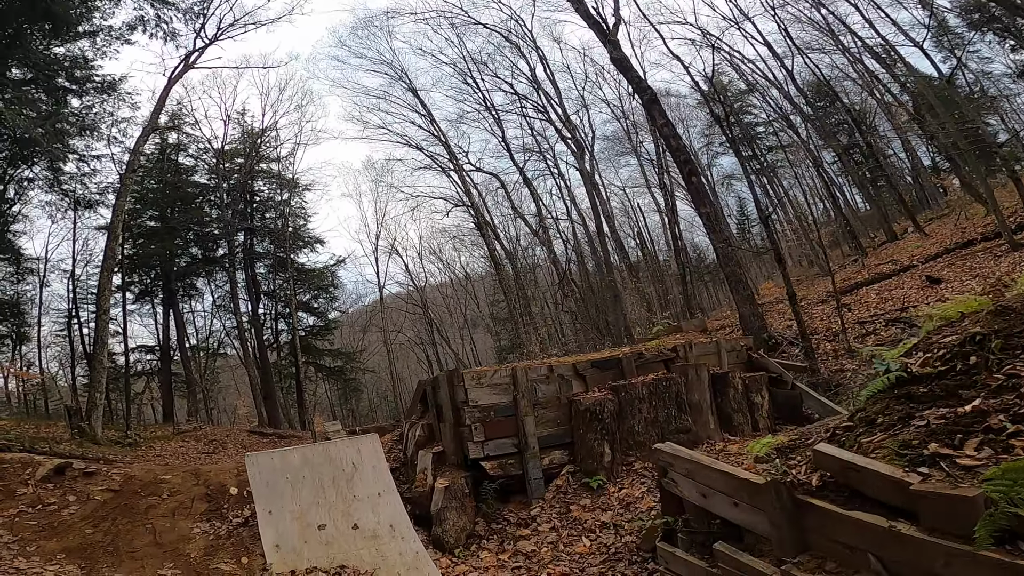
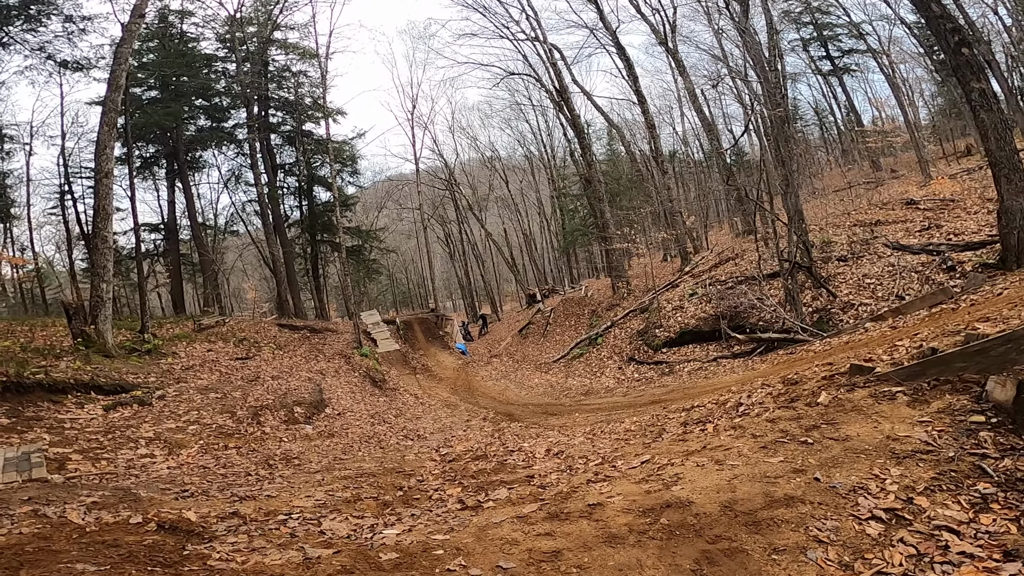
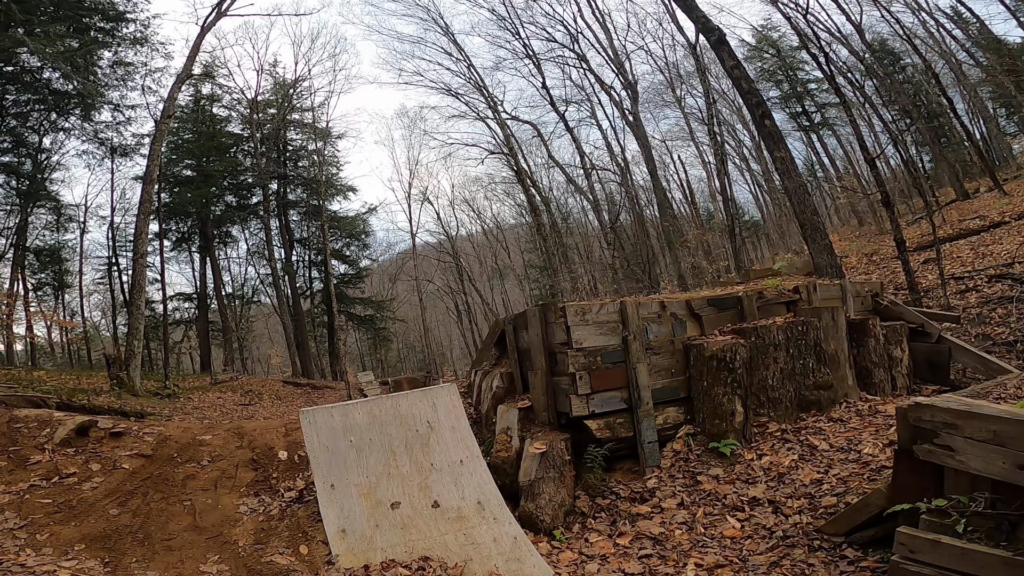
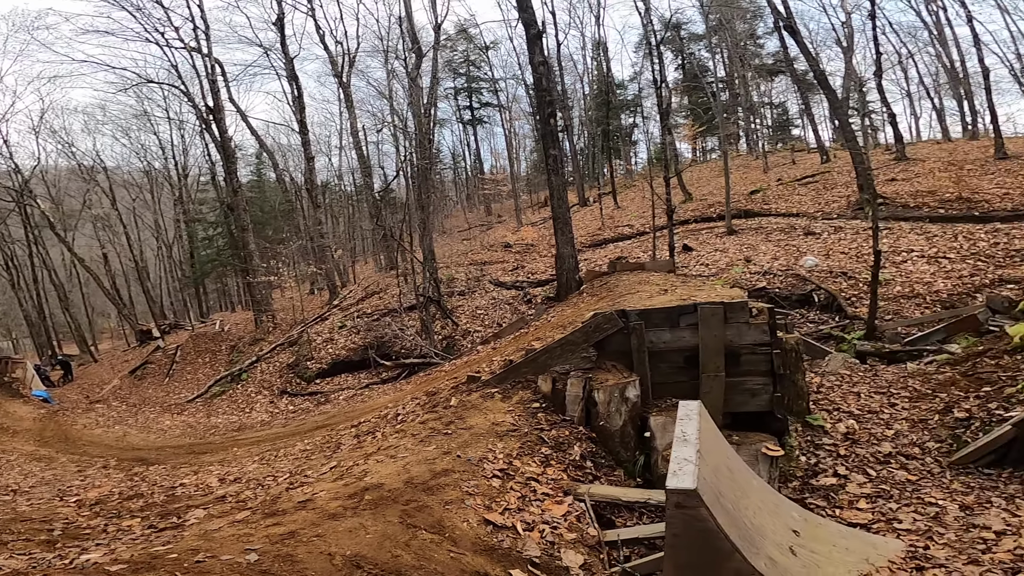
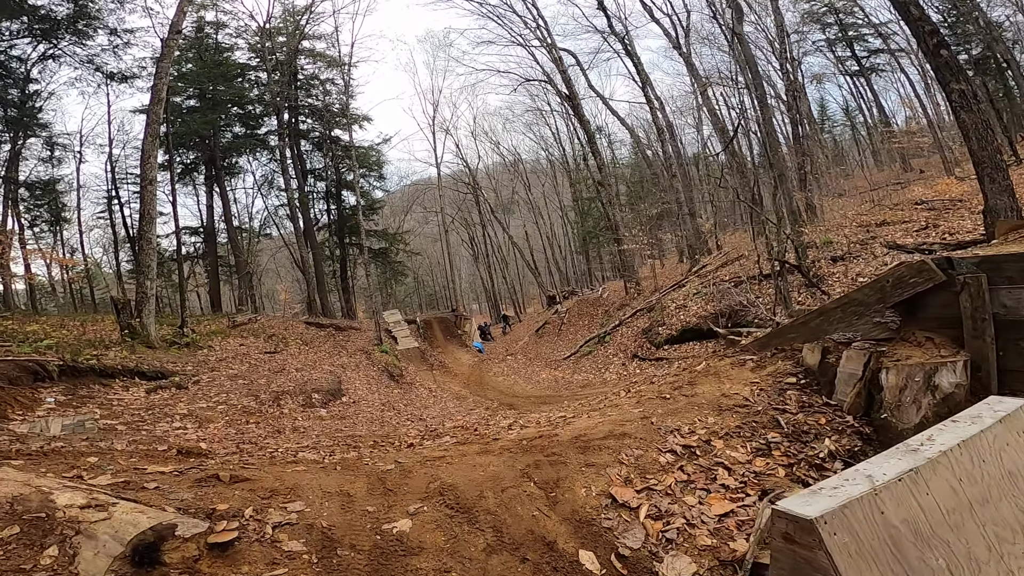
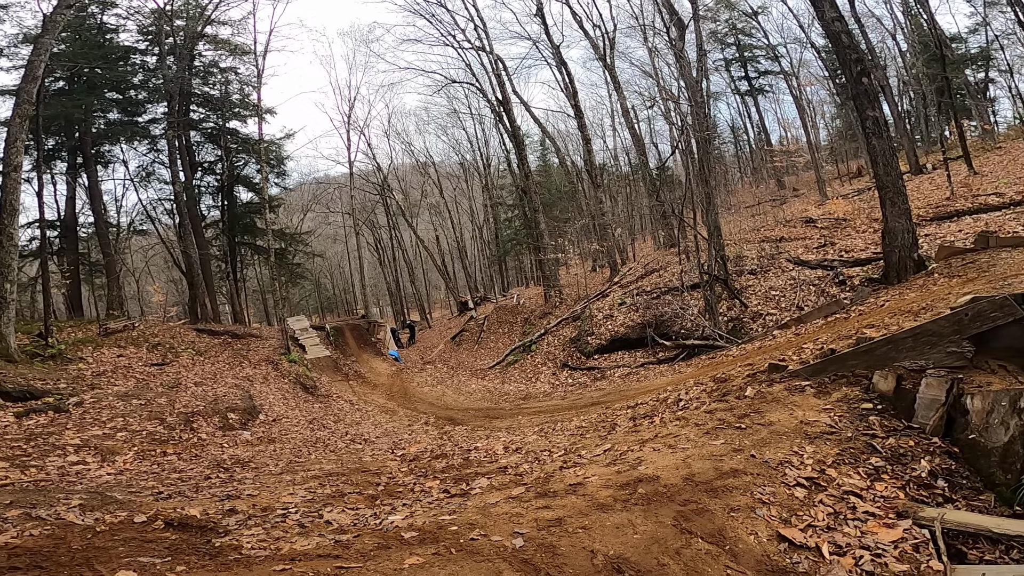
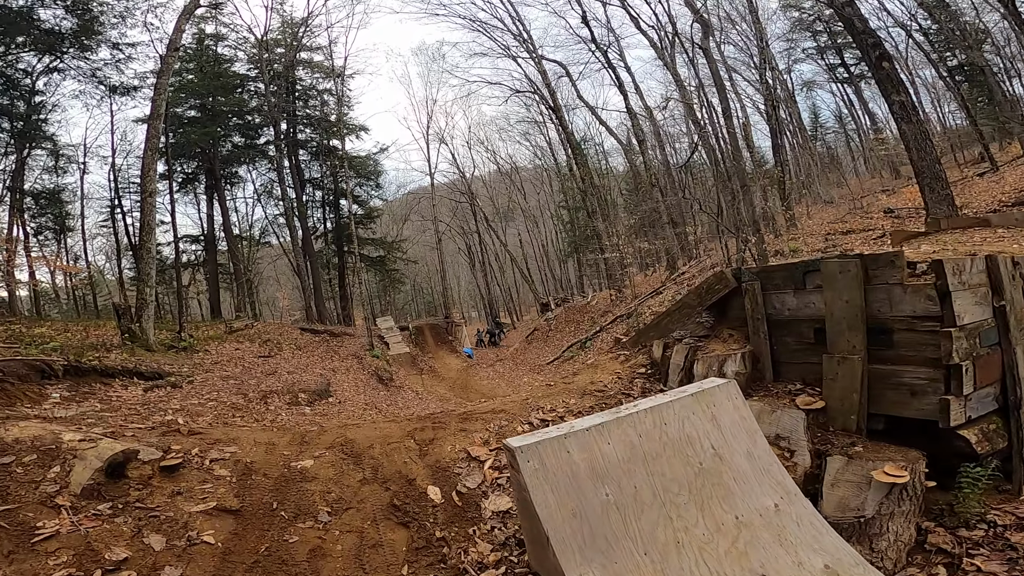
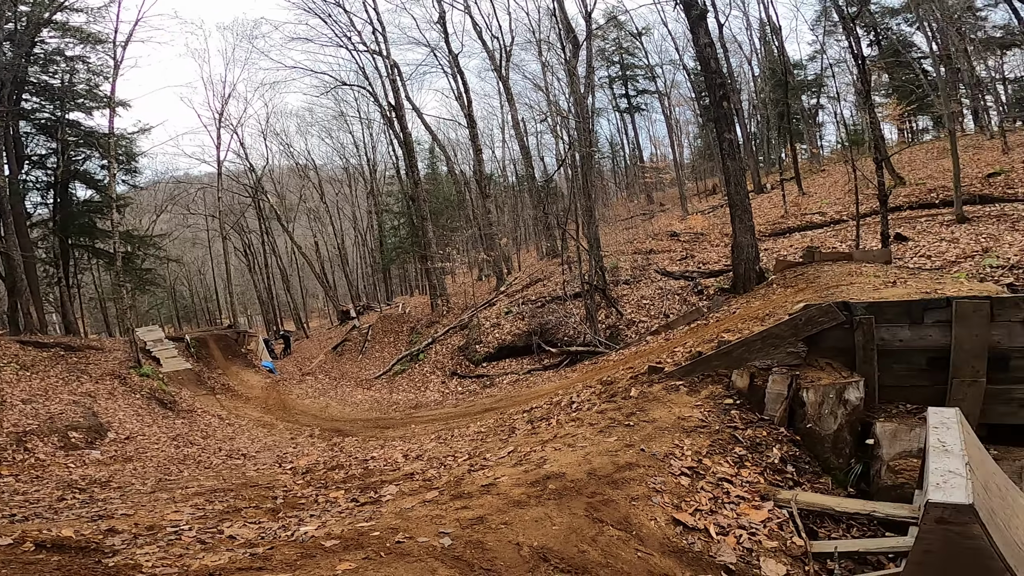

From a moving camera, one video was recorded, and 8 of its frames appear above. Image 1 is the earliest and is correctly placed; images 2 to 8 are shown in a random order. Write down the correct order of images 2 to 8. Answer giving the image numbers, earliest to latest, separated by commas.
3, 7, 5, 2, 6, 8, 4
